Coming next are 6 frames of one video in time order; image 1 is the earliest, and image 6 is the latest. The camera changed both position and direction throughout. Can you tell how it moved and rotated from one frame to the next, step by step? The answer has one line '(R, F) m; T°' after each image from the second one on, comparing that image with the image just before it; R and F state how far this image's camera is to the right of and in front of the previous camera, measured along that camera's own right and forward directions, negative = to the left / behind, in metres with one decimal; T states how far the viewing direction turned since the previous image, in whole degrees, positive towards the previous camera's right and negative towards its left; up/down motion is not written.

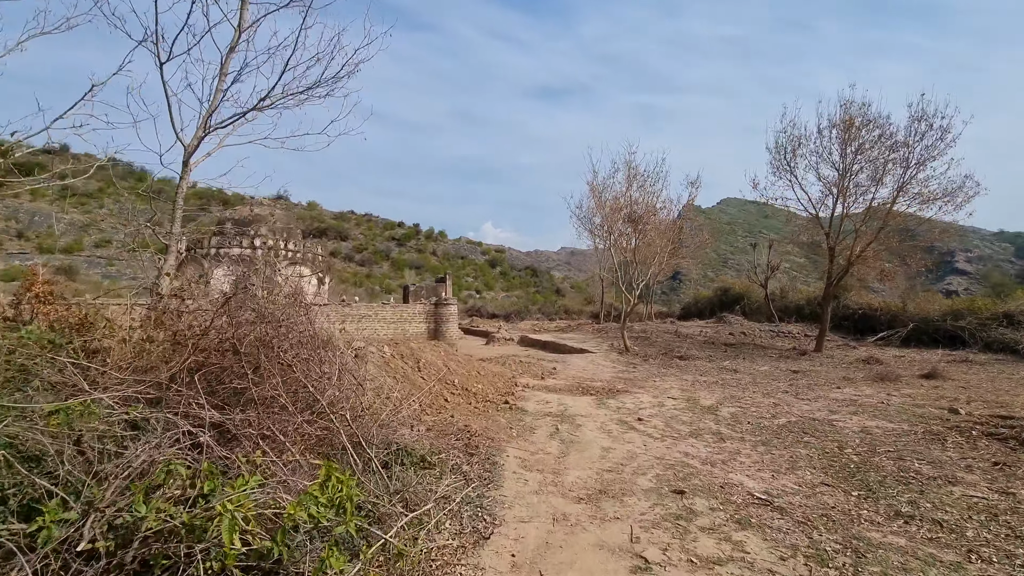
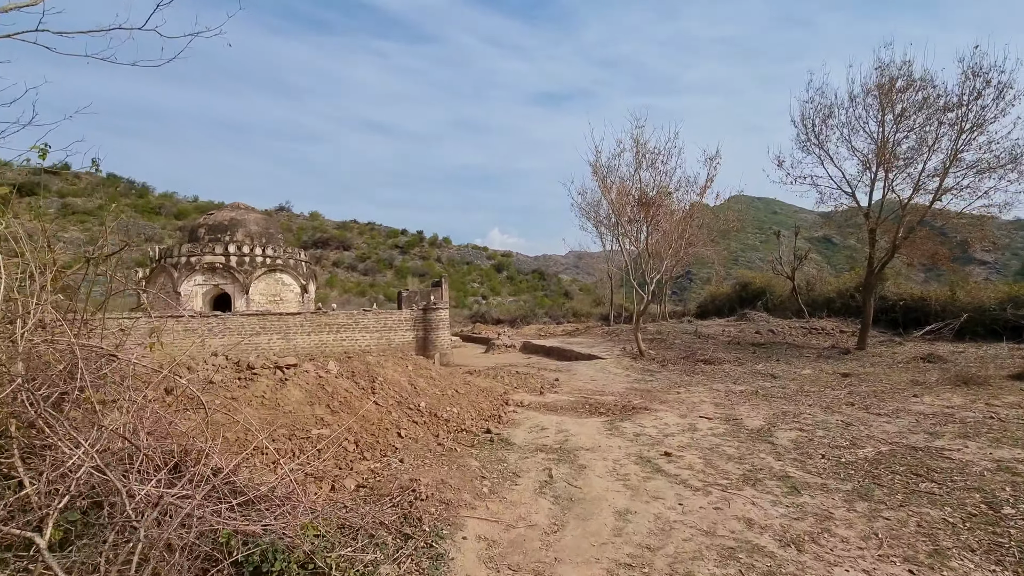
(+0.4, +2.0) m; -1°
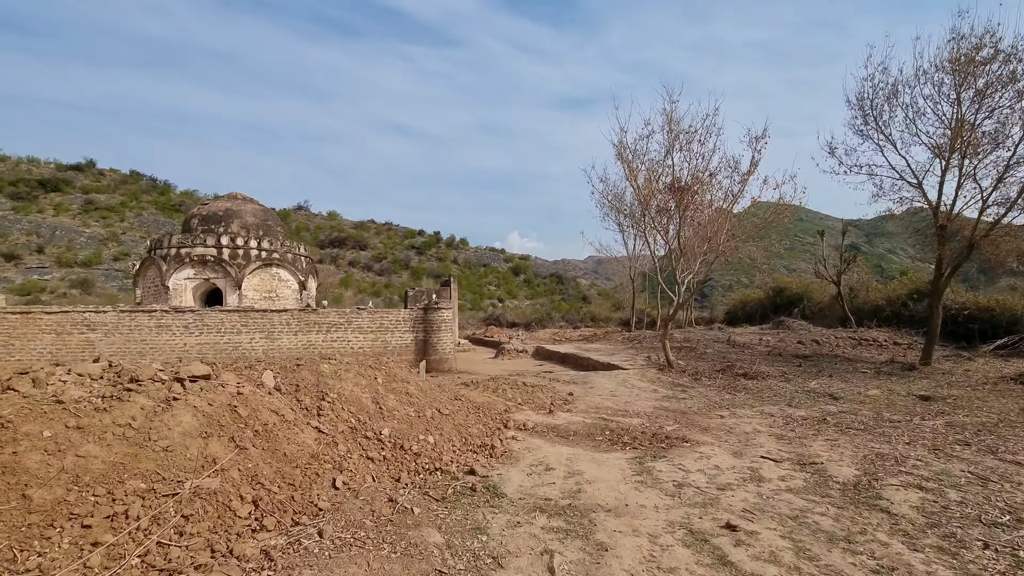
(+0.2, +1.7) m; -2°
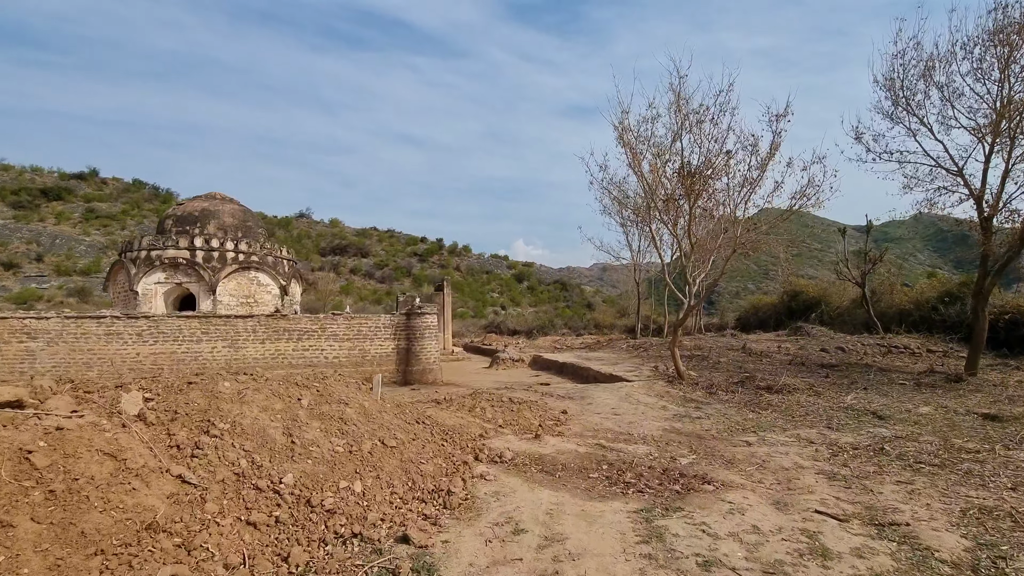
(+0.4, +1.4) m; -1°
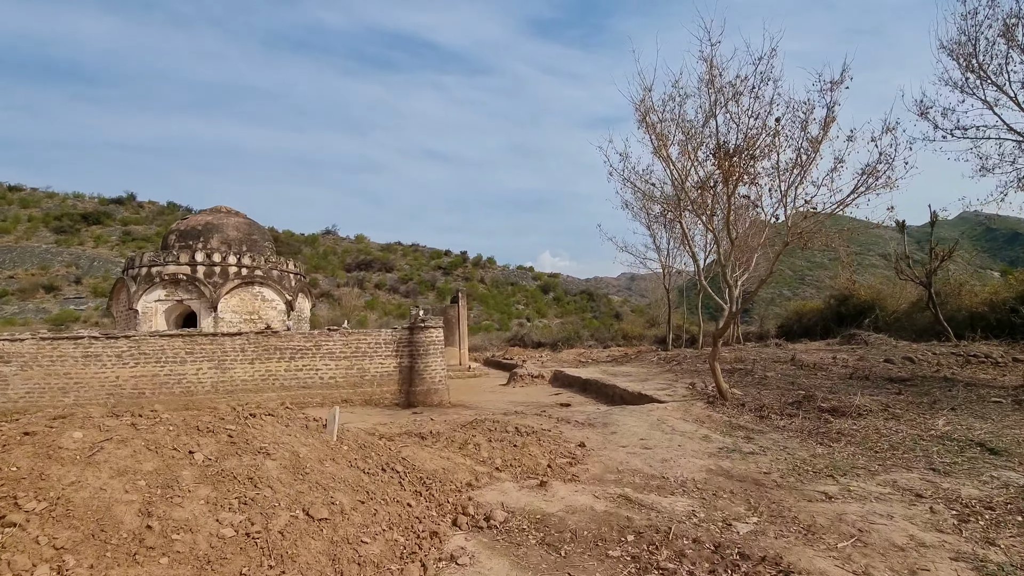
(+0.3, +1.4) m; -3°
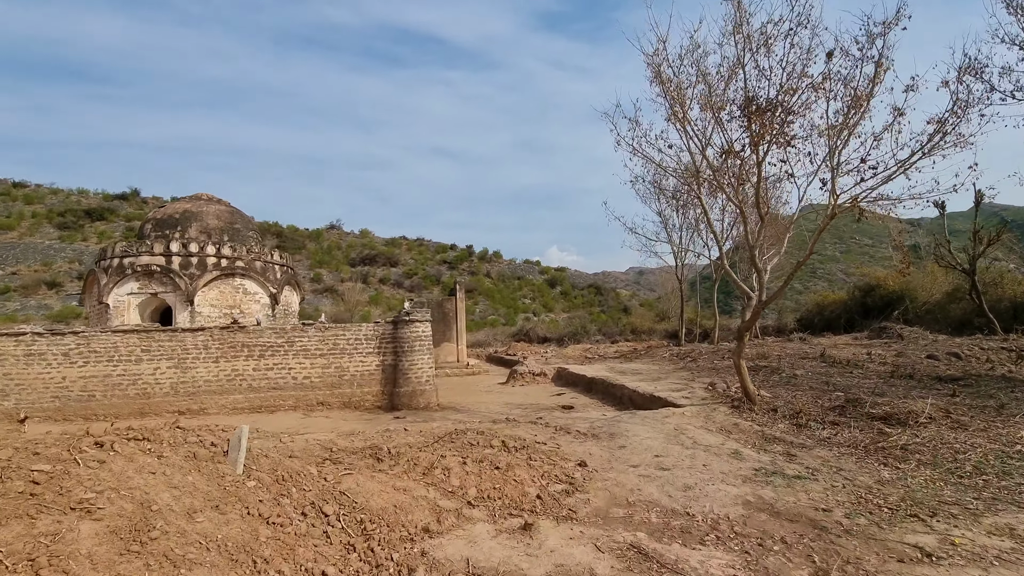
(+0.3, +1.3) m; -1°
